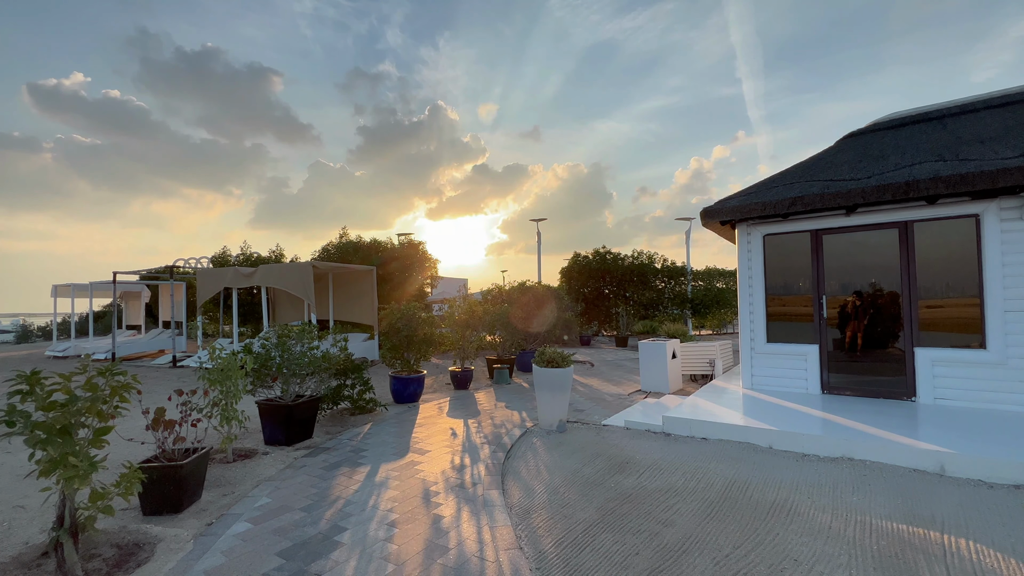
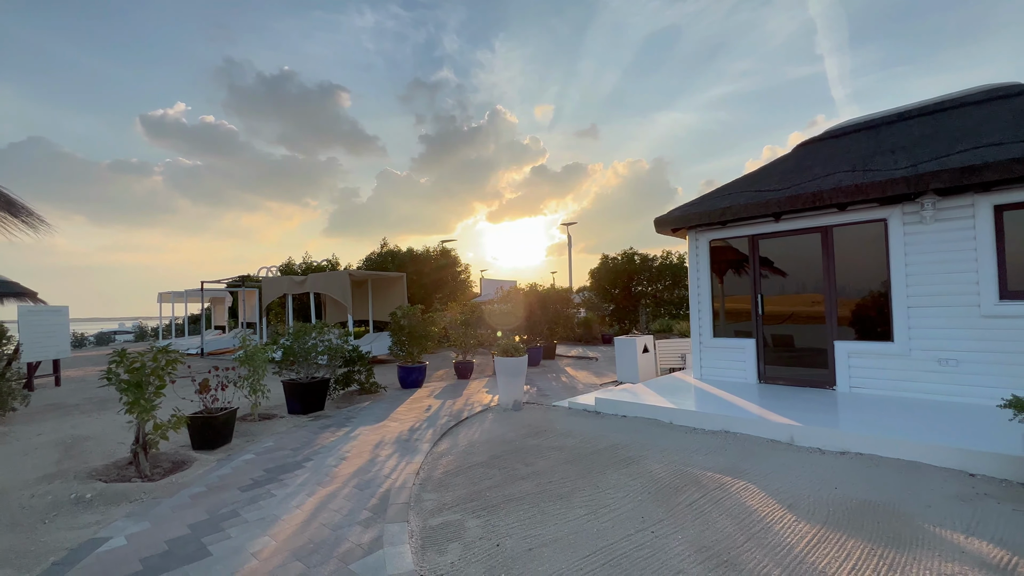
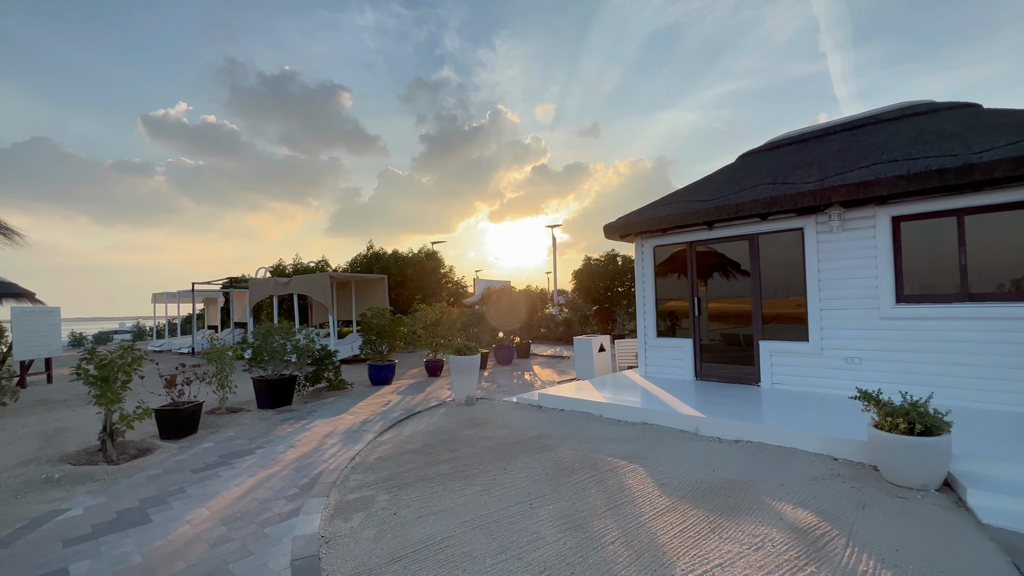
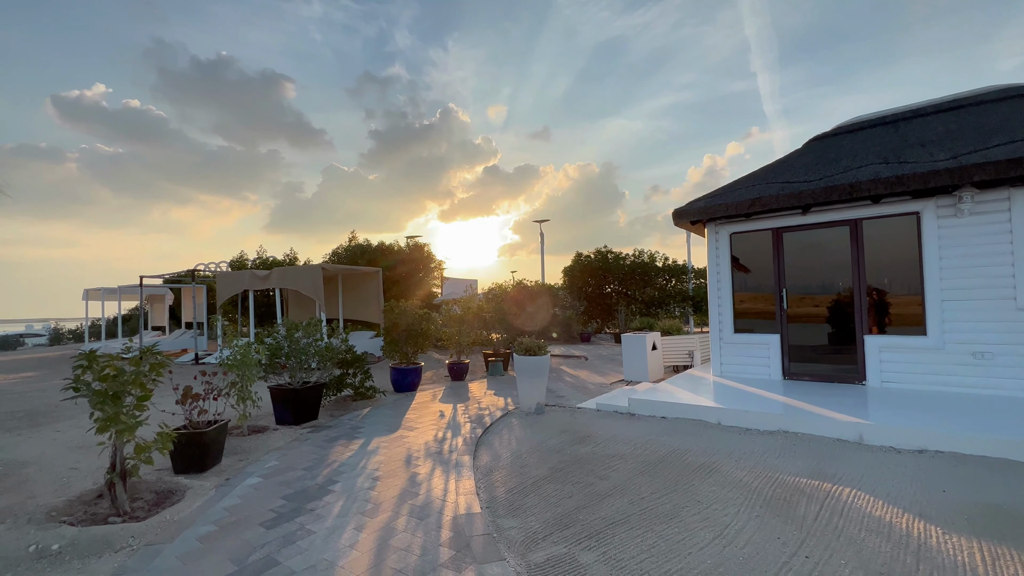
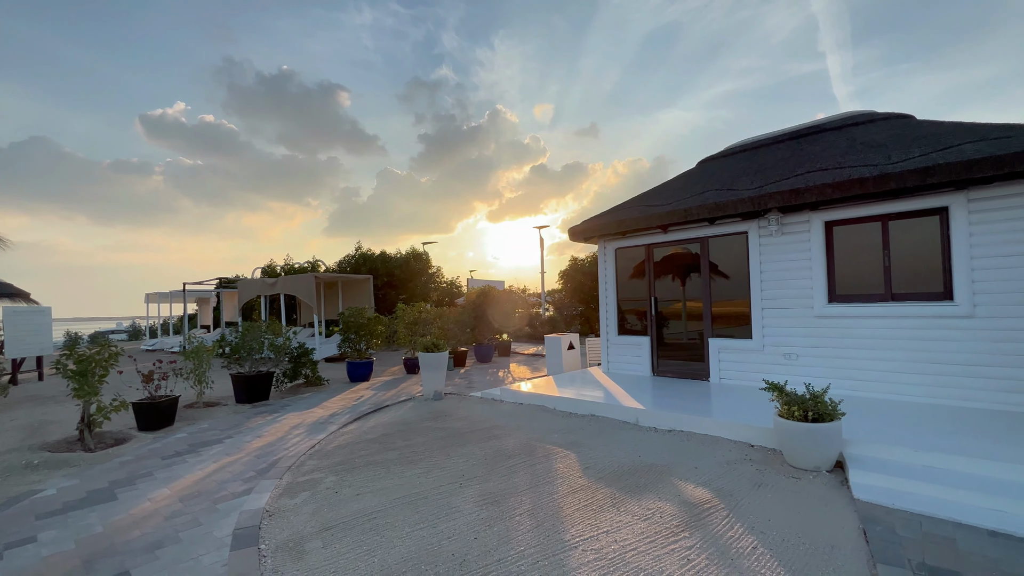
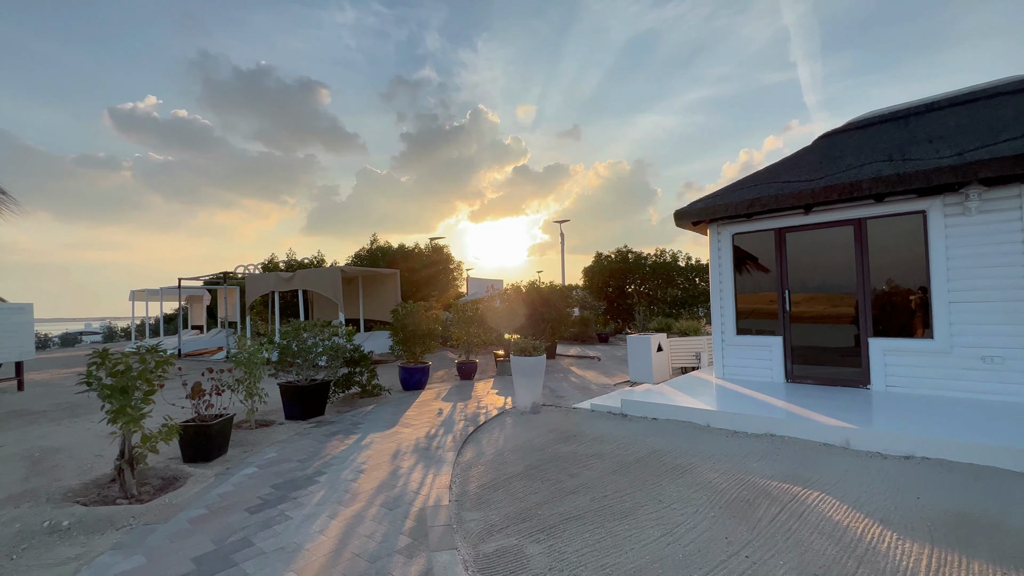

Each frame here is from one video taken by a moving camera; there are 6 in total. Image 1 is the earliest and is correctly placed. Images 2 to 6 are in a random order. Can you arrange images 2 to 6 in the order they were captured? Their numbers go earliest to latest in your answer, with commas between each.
4, 6, 2, 3, 5
